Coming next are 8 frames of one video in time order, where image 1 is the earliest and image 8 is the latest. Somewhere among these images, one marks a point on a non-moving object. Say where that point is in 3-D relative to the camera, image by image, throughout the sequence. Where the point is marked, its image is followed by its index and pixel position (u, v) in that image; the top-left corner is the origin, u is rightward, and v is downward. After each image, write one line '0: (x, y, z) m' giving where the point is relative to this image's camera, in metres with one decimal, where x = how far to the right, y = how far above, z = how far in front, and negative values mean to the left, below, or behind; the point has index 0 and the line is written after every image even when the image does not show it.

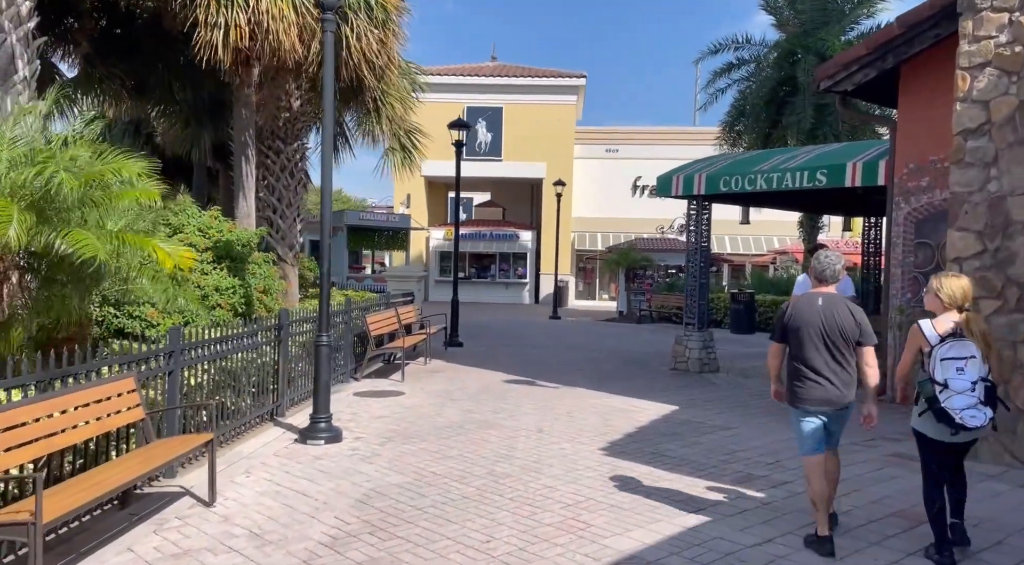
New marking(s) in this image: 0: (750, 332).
0: (+5.7, -1.2, +20.2) m
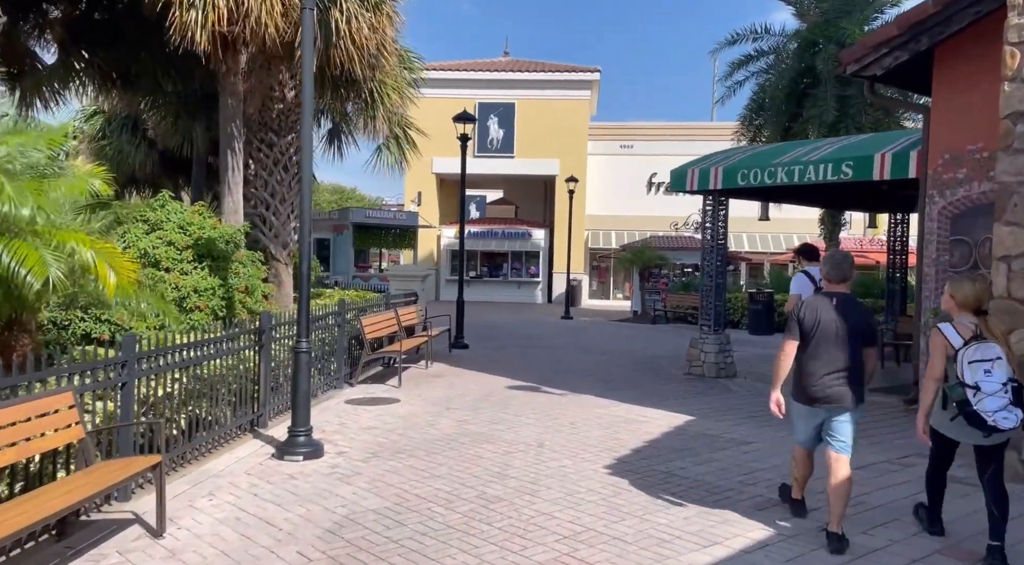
0: (+5.9, -1.2, +19.4) m
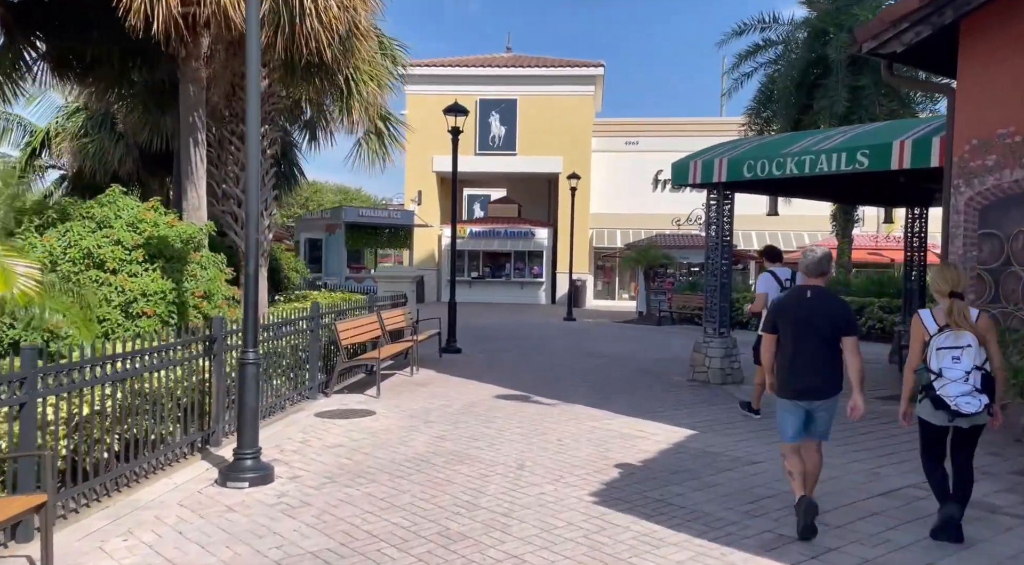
0: (+5.9, -1.1, +18.6) m
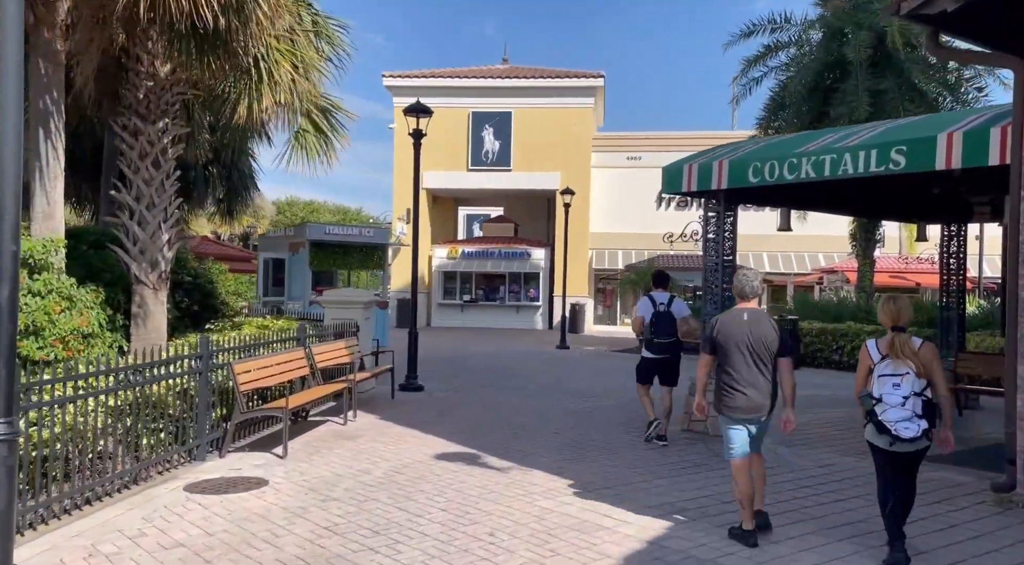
0: (+5.5, -1.7, +16.5) m
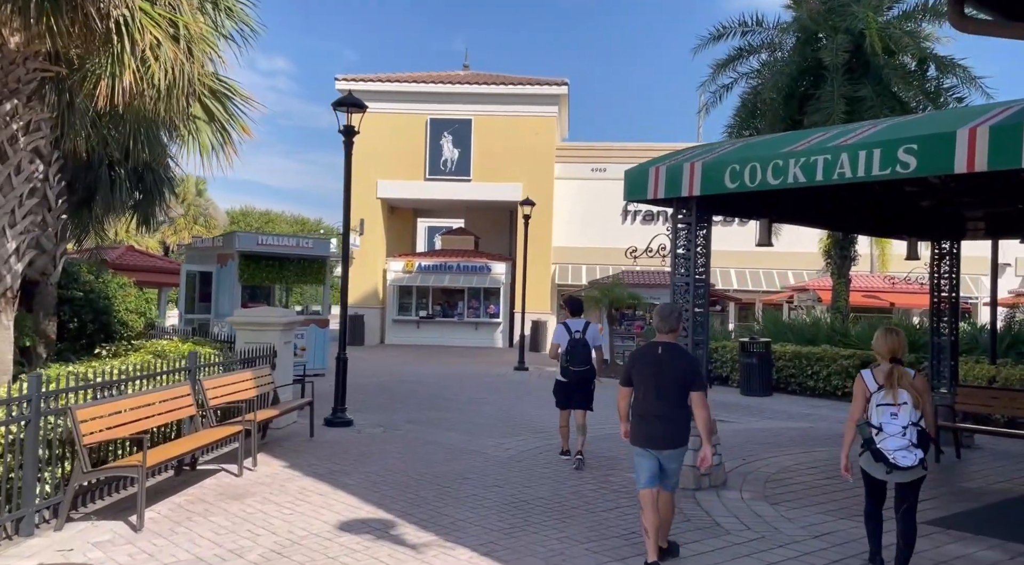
0: (+4.5, -2.0, +15.1) m
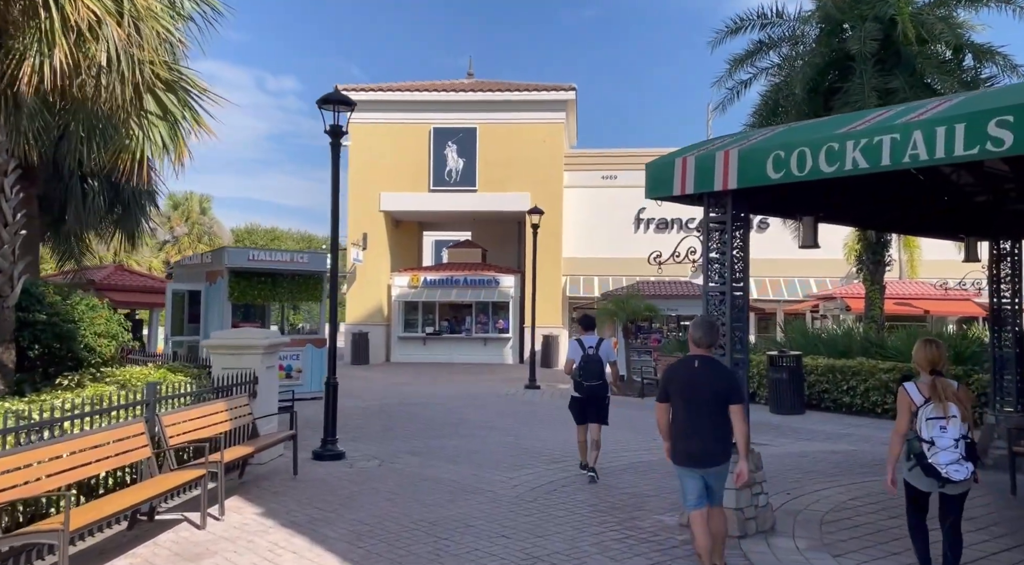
0: (+4.7, -2.2, +13.9) m
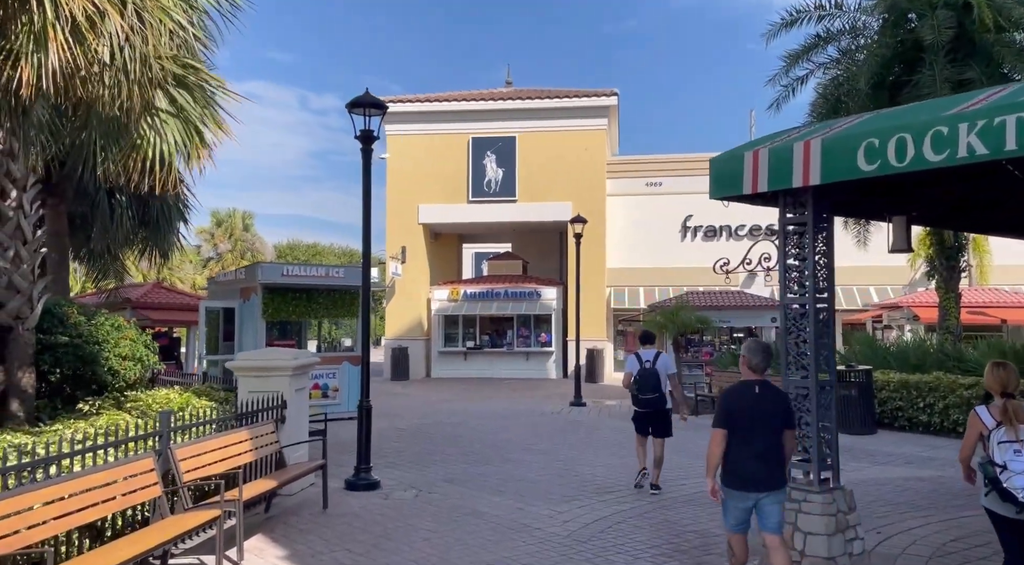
0: (+5.4, -2.3, +12.8) m
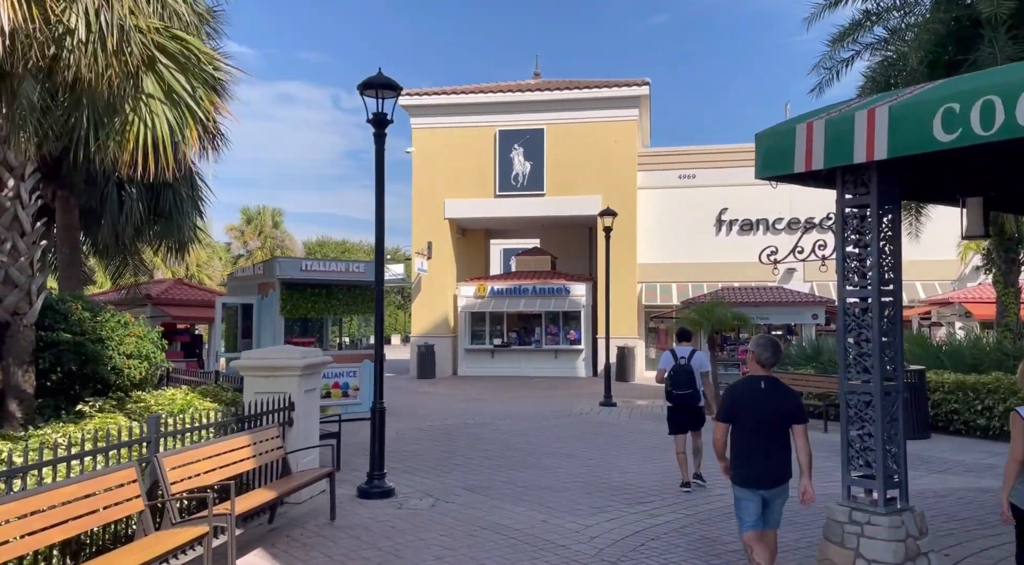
0: (+5.8, -2.2, +11.9) m
